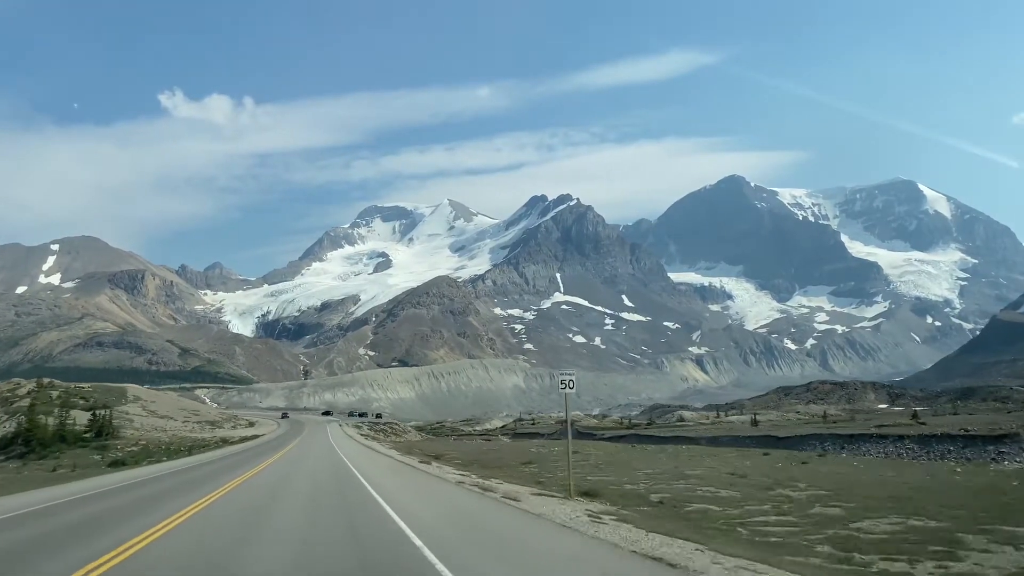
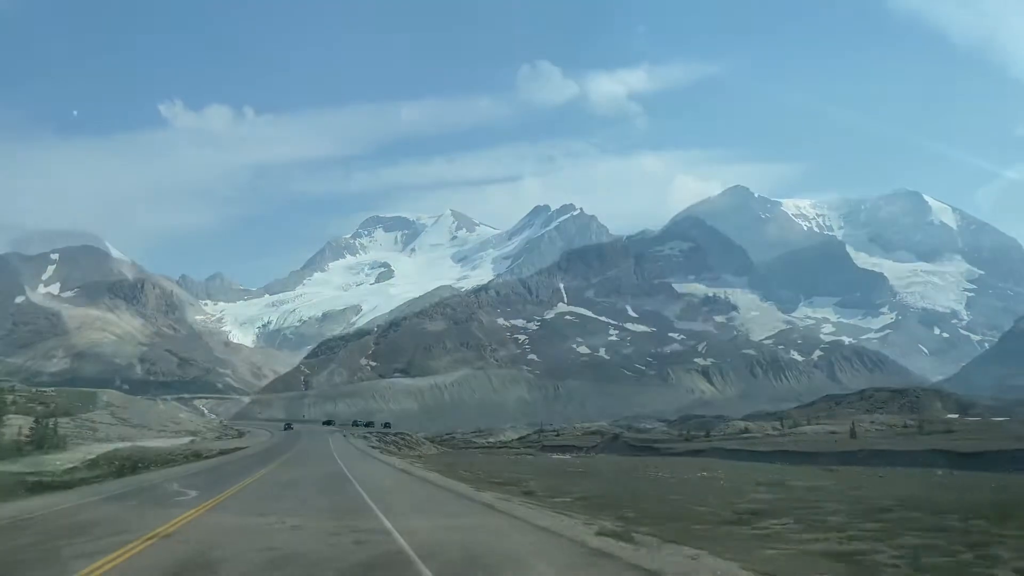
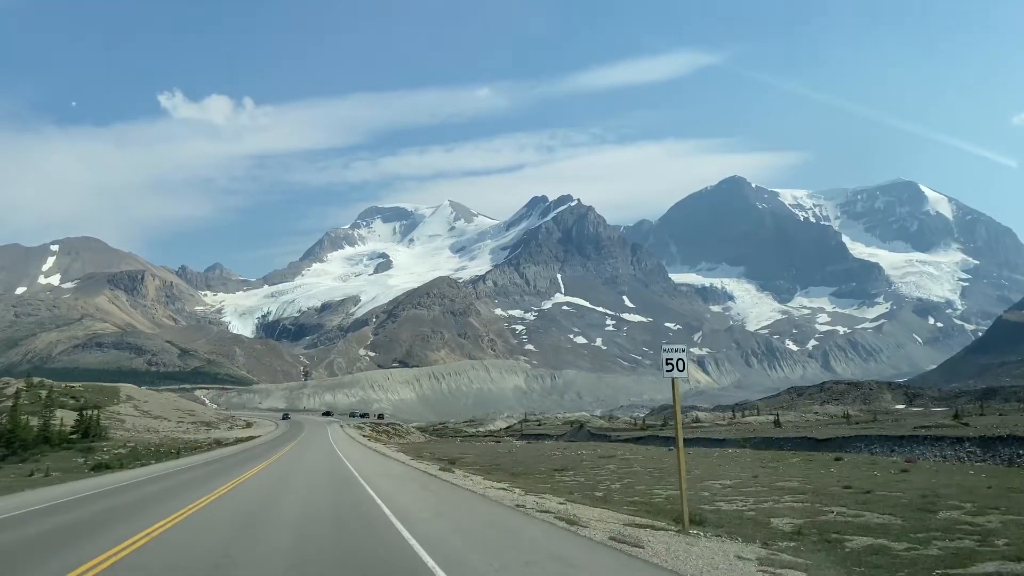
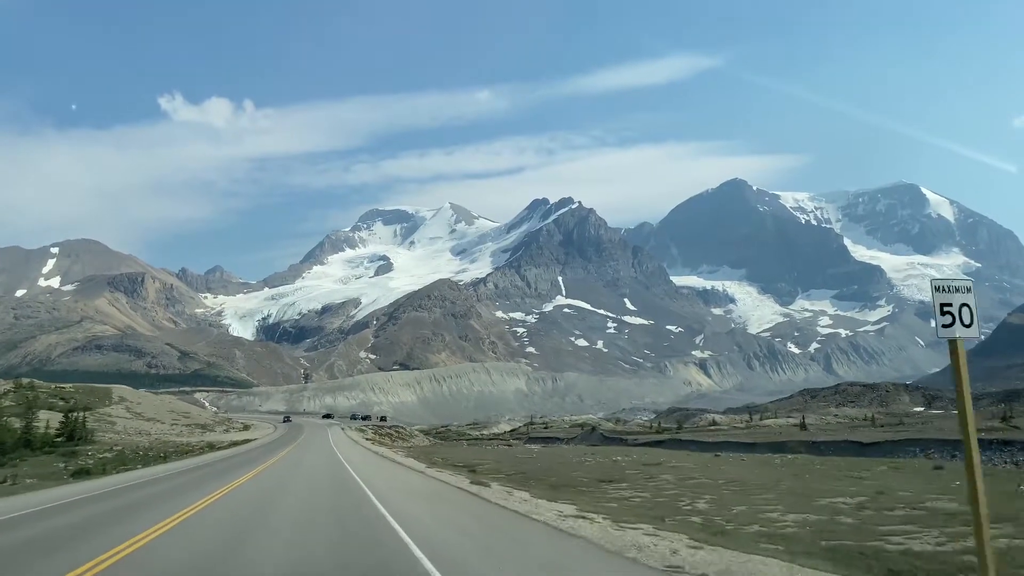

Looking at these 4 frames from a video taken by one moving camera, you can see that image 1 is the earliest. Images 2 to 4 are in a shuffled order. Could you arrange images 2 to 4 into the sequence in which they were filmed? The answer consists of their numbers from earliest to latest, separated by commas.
3, 4, 2
